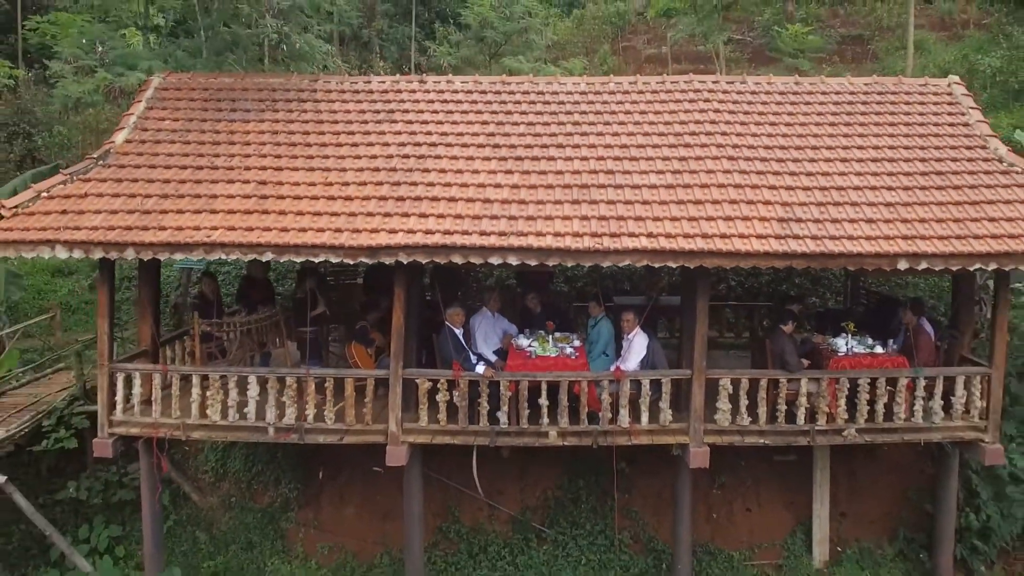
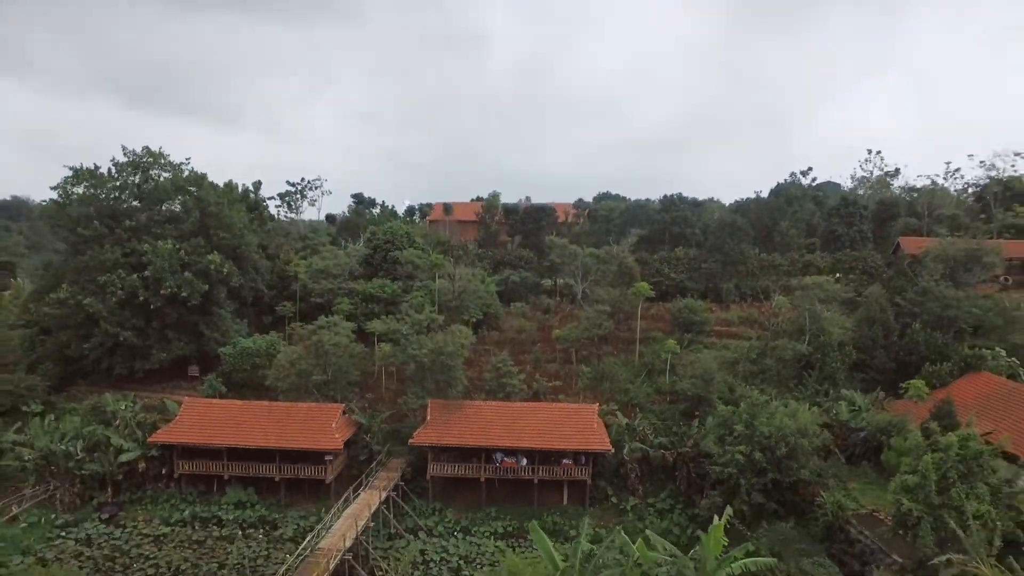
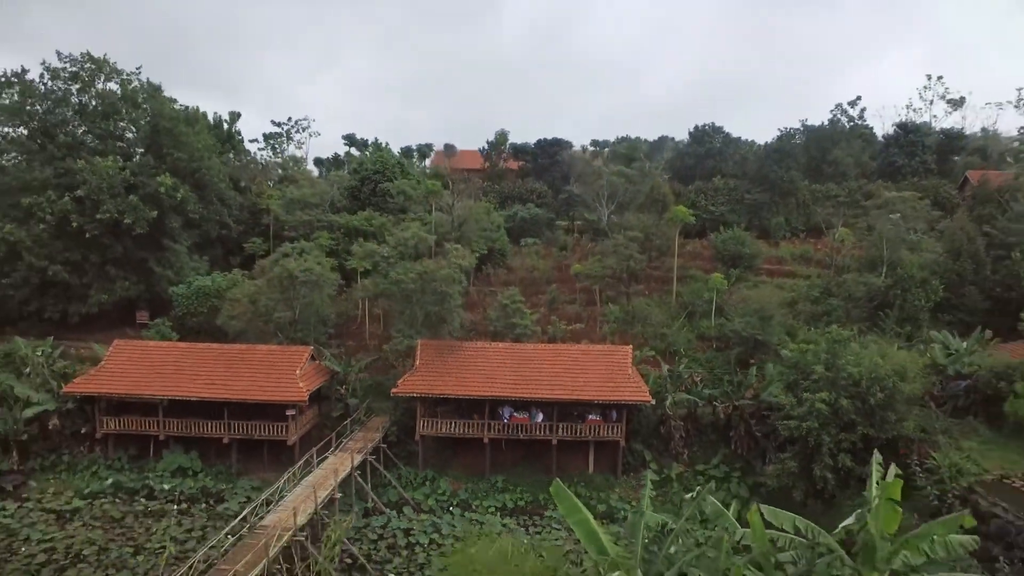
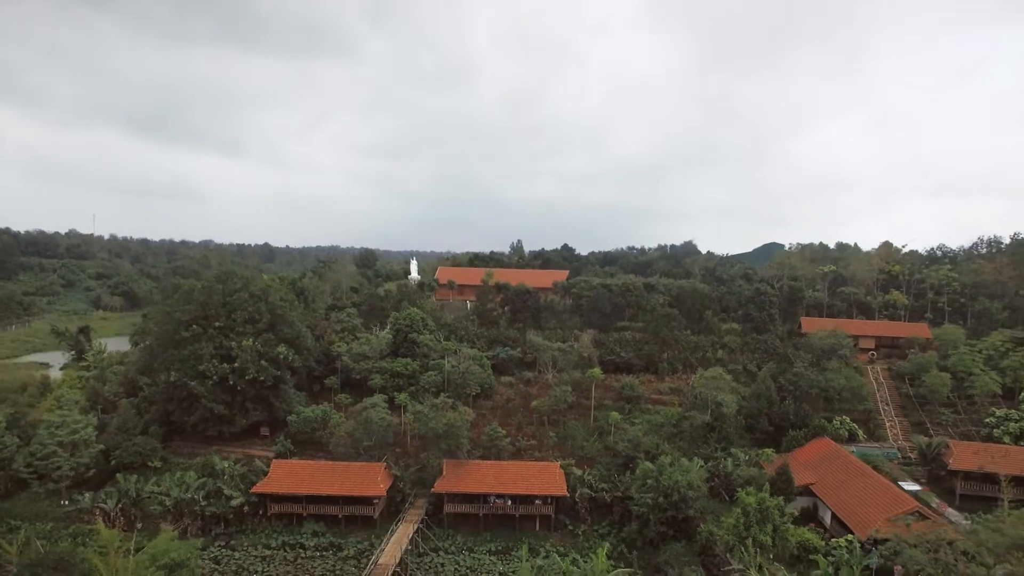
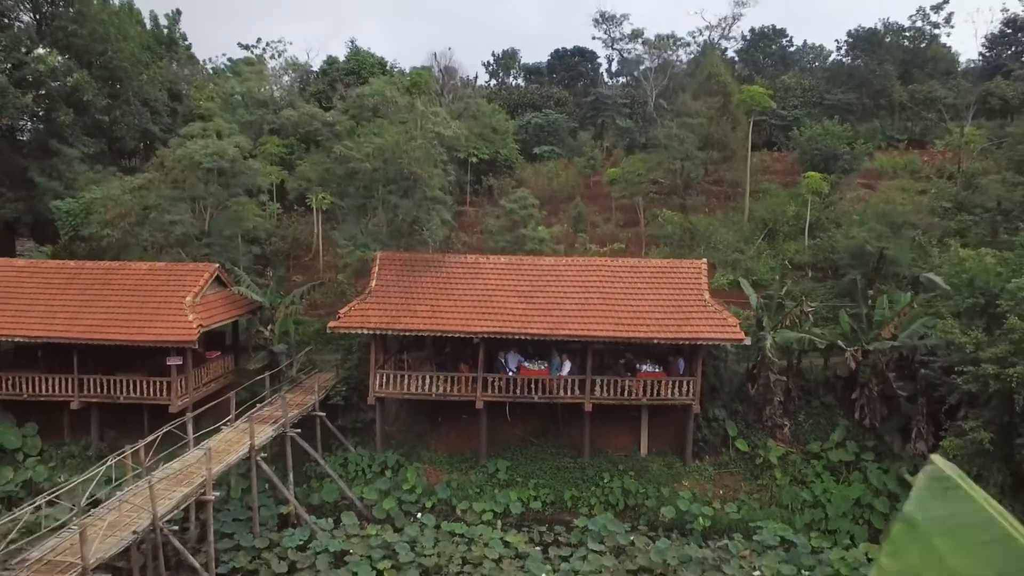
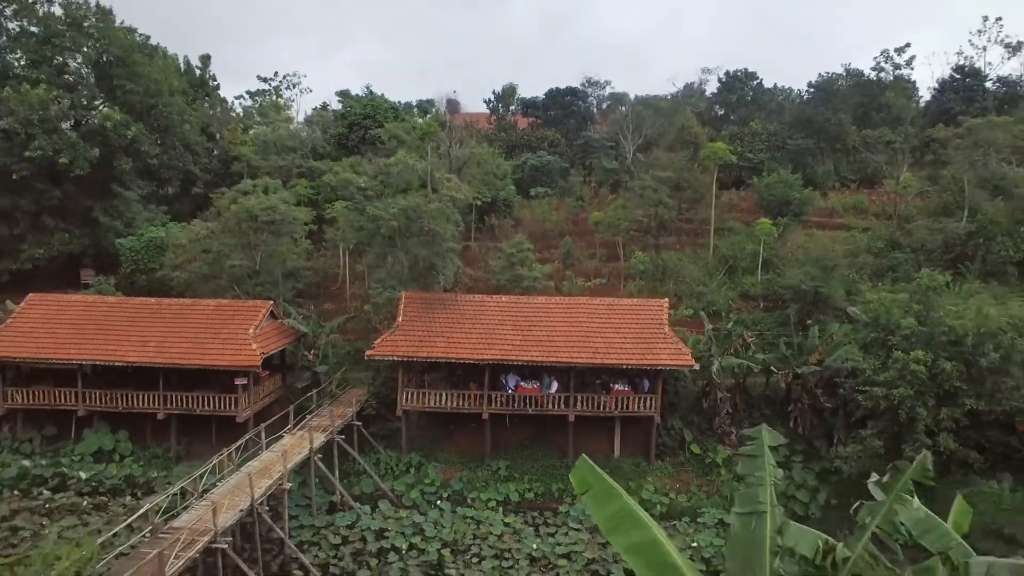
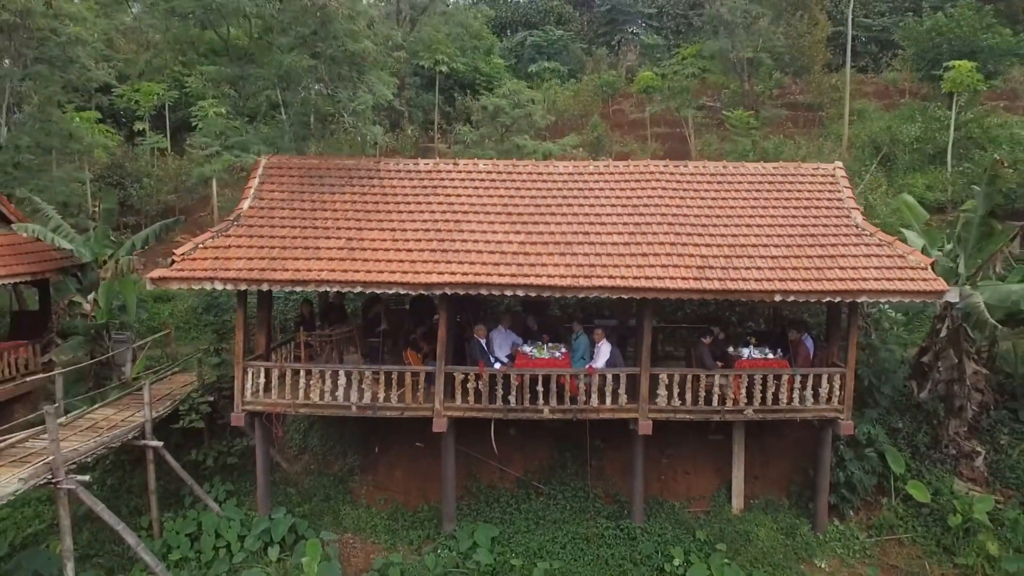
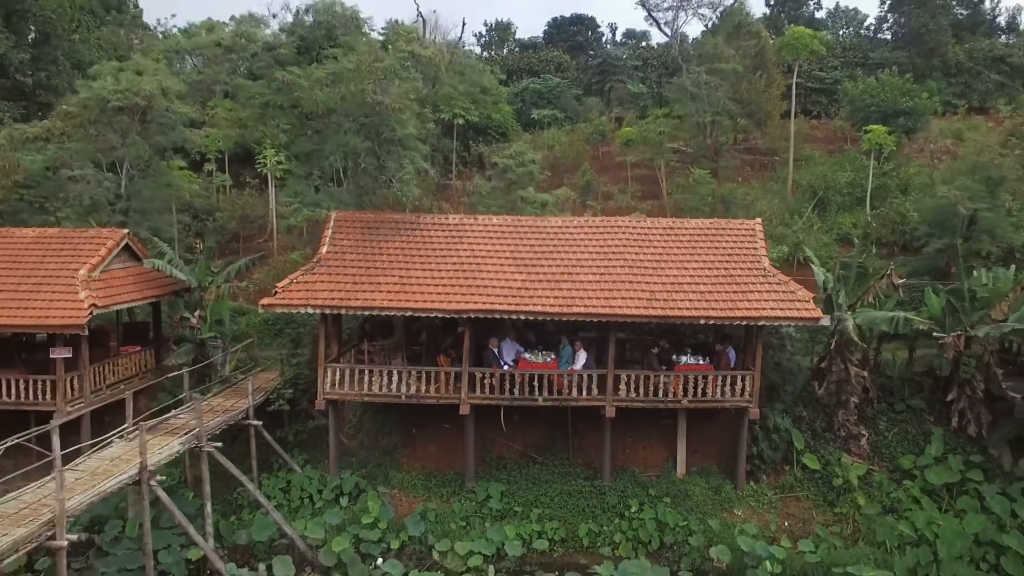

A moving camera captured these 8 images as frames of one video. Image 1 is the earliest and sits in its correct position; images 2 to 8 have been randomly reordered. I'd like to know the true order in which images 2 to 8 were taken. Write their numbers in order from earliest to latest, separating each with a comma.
7, 8, 5, 6, 3, 2, 4
